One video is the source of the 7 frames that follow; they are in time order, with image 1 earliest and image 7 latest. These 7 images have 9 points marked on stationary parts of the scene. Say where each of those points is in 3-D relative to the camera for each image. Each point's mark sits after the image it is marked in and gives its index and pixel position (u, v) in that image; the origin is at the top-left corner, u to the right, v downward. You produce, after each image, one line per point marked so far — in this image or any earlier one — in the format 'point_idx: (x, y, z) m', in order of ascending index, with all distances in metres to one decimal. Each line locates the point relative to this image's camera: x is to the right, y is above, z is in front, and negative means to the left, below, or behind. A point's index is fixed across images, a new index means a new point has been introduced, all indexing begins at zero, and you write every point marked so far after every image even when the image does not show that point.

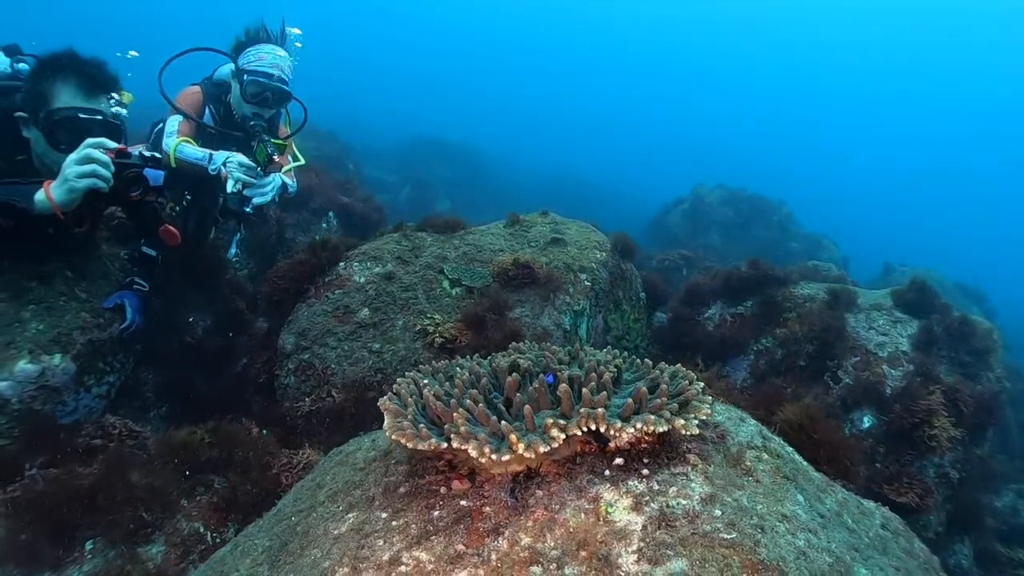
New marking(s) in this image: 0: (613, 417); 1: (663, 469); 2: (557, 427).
0: (+0.5, -0.7, +2.8) m
1: (+0.8, -0.9, +2.8) m
2: (+0.2, -0.7, +2.7) m
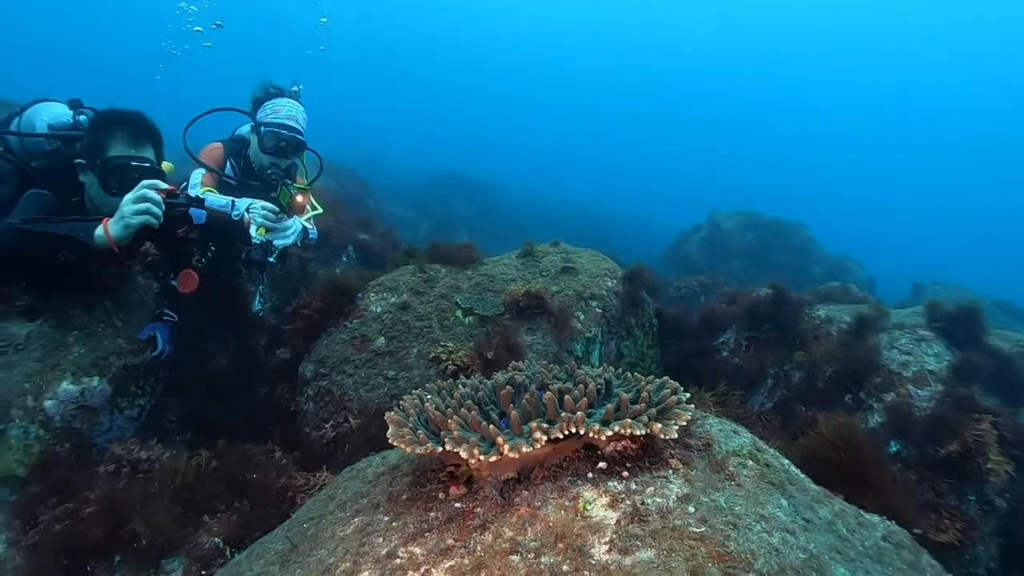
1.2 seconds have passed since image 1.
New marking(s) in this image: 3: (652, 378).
0: (+0.5, -0.7, +3.0) m
1: (+0.7, -1.0, +3.0) m
2: (+0.2, -0.7, +2.9) m
3: (+1.1, -0.6, +3.8) m
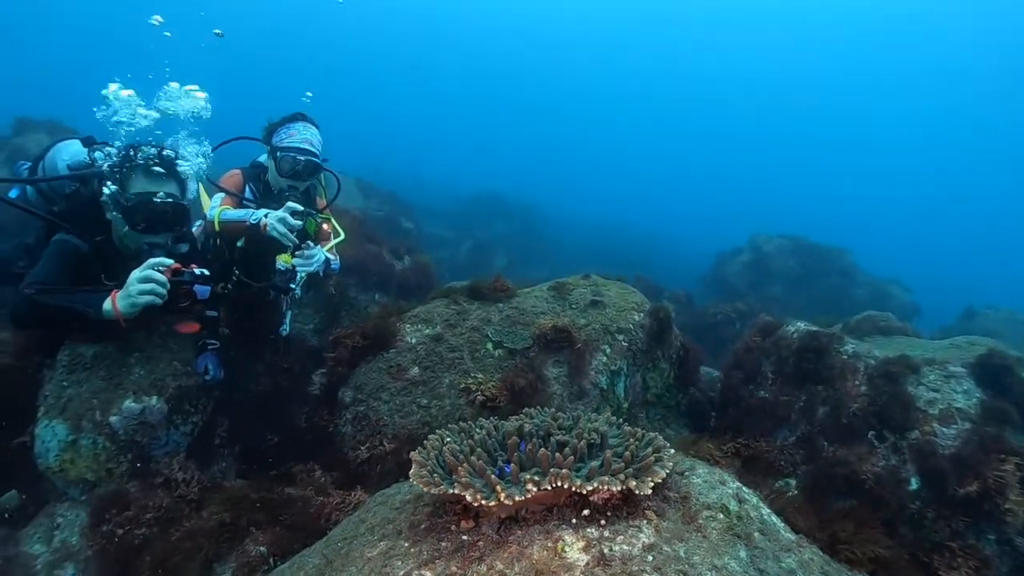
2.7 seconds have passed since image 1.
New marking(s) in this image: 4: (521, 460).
0: (+0.4, -1.2, +3.6) m
1: (+0.7, -1.5, +3.6) m
2: (+0.1, -1.2, +3.6) m
3: (+1.1, -1.1, +4.3) m
4: (+0.1, -1.2, +4.0) m
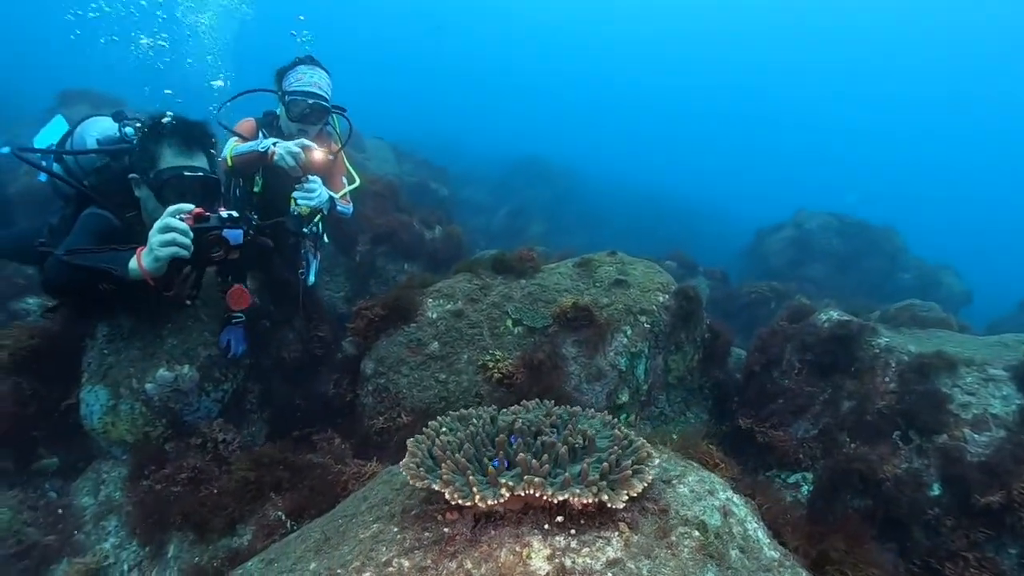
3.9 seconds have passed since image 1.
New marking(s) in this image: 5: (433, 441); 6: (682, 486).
0: (+0.3, -1.3, +3.7) m
1: (+0.5, -1.6, +3.6) m
2: (0.0, -1.3, +3.6) m
3: (+1.0, -1.2, +4.3) m
4: (-0.1, -1.3, +4.1) m
5: (-0.7, -1.3, +4.7) m
6: (+1.2, -1.4, +4.1) m
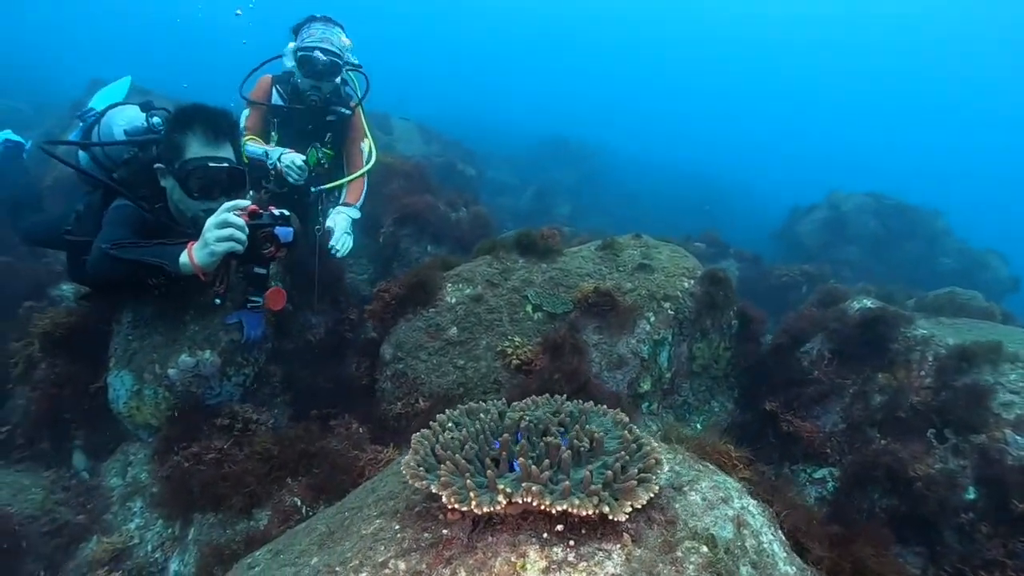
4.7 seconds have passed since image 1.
0: (+0.3, -1.3, +3.5) m
1: (+0.5, -1.5, +3.4) m
2: (0.0, -1.3, +3.5) m
3: (+1.0, -1.1, +4.1) m
4: (-0.1, -1.2, +3.9) m
5: (-0.6, -1.2, +4.5) m
6: (+1.2, -1.4, +3.9) m
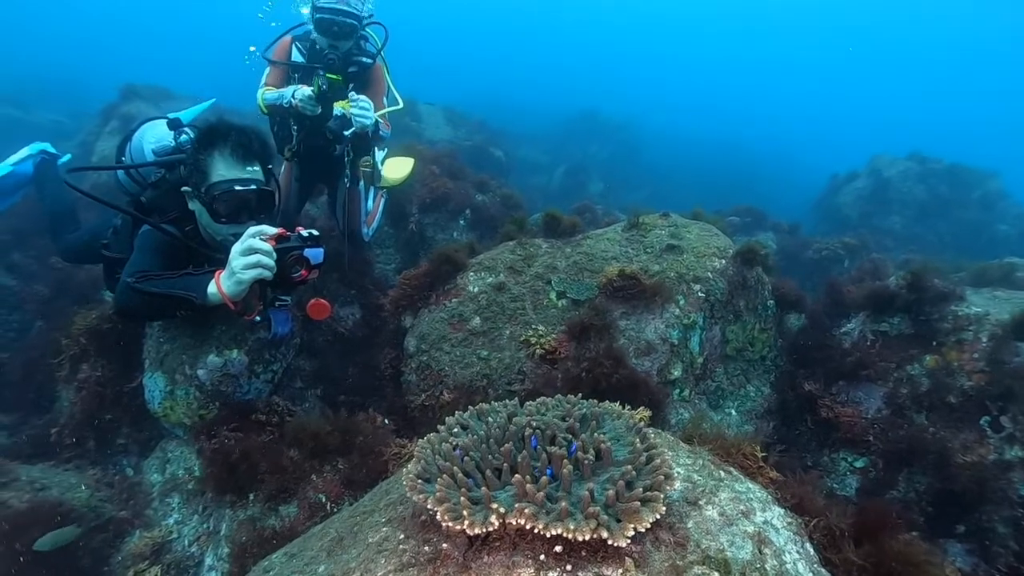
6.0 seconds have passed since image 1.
0: (+0.2, -1.3, +3.2) m
1: (+0.5, -1.6, +3.2) m
2: (-0.1, -1.3, +3.3) m
3: (+1.0, -1.1, +3.8) m
4: (-0.1, -1.3, +3.7) m
5: (-0.6, -1.3, +4.3) m
6: (+1.2, -1.4, +3.6) m
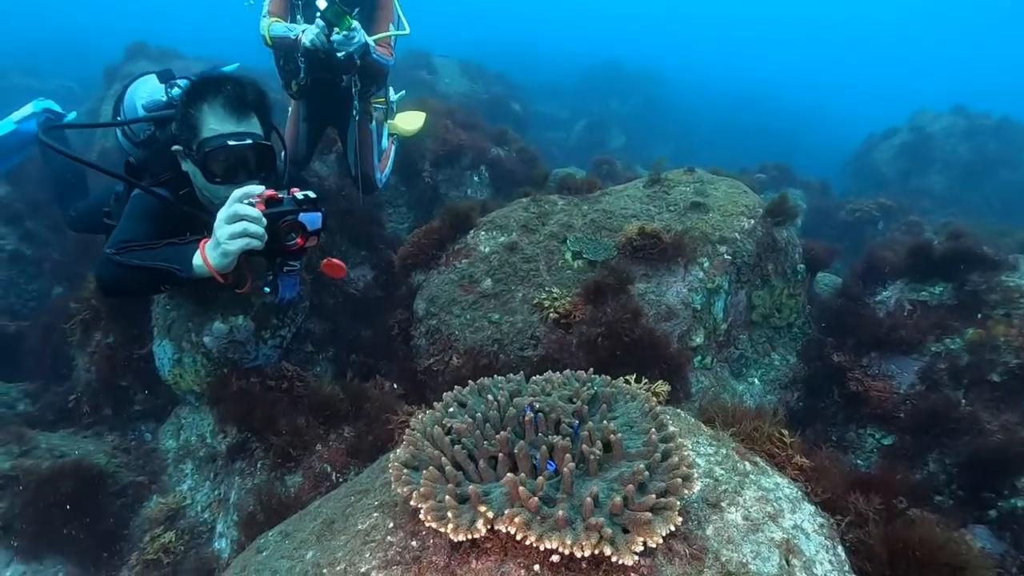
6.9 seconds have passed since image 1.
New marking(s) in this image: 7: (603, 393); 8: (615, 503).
0: (+0.2, -1.2, +2.8) m
1: (+0.4, -1.5, +2.8) m
2: (-0.1, -1.2, +2.9) m
3: (+1.0, -1.0, +3.4) m
4: (-0.1, -1.1, +3.3) m
5: (-0.6, -1.0, +4.0) m
6: (+1.2, -1.3, +3.2) m
7: (+0.6, -0.8, +3.9) m
8: (+0.5, -1.1, +2.8) m
